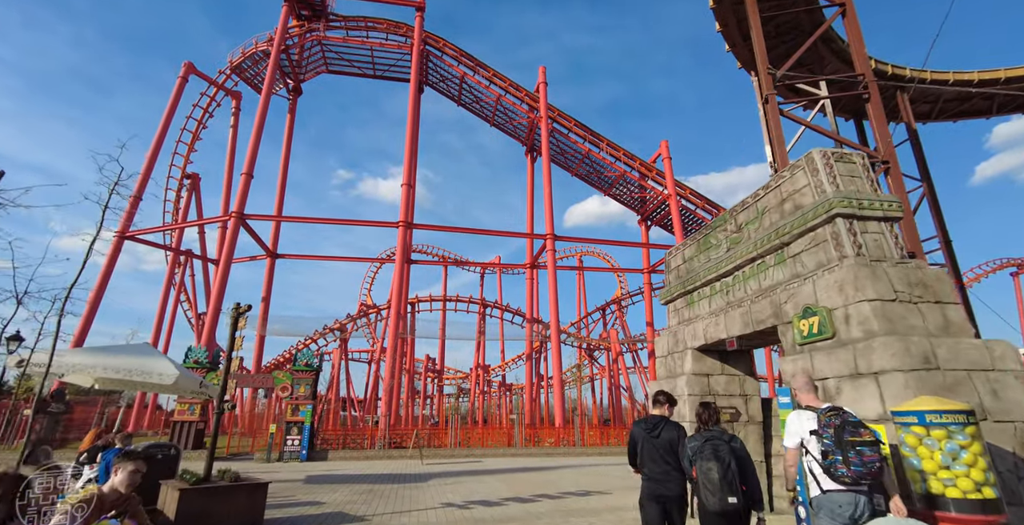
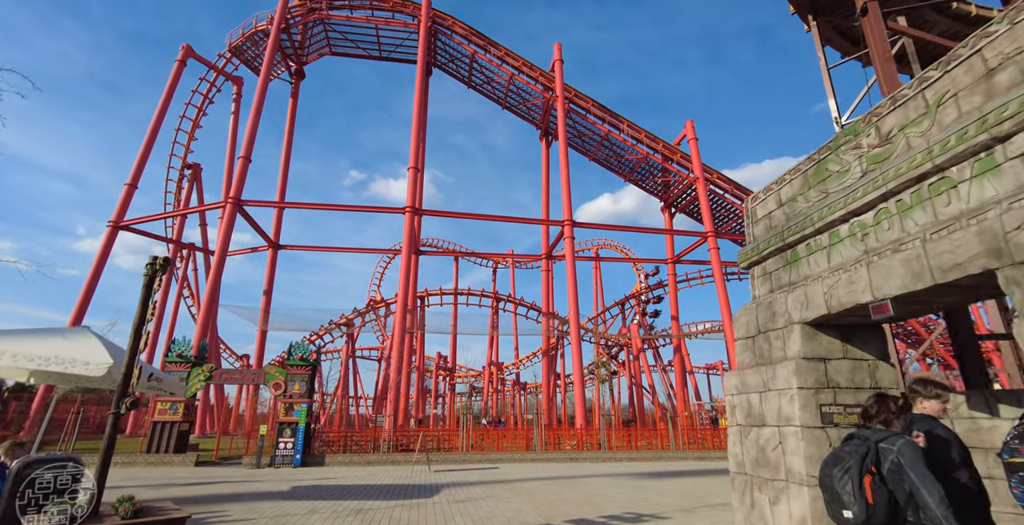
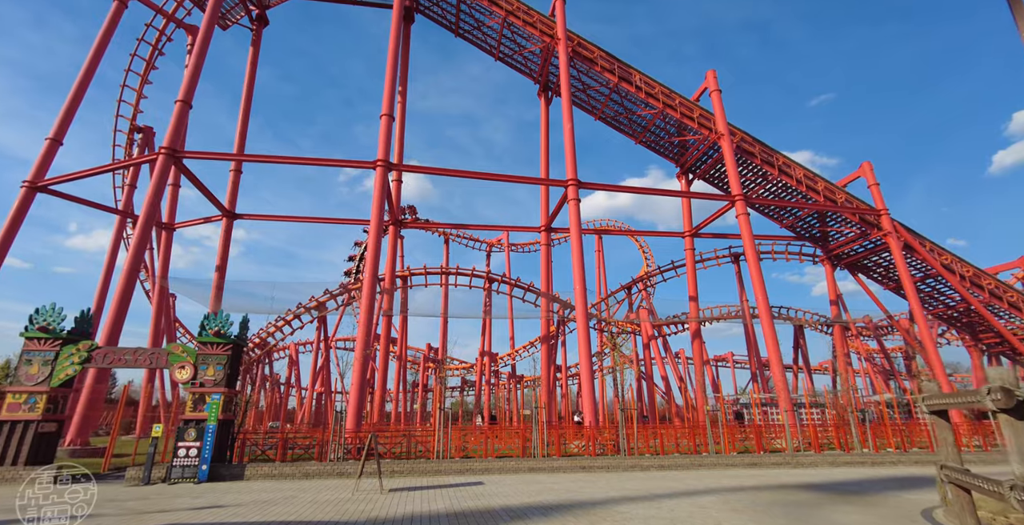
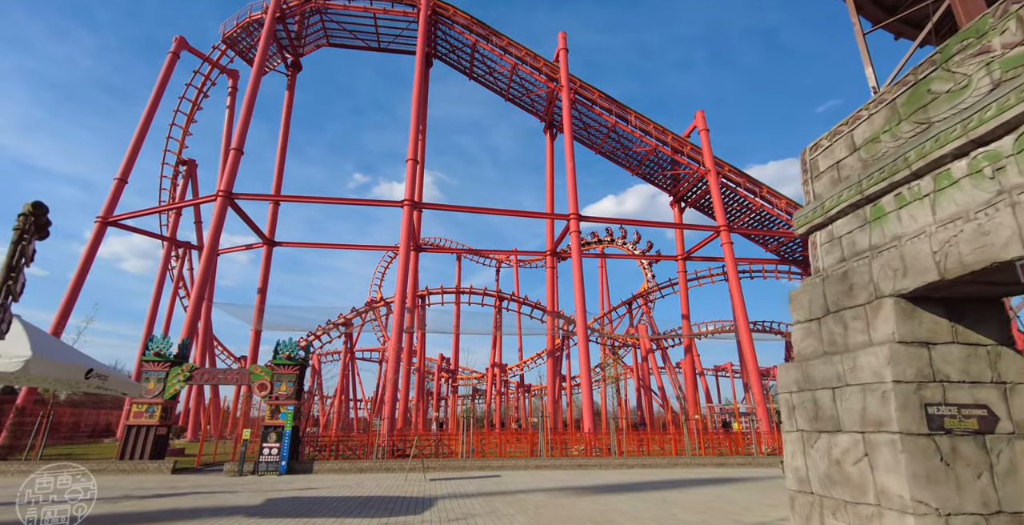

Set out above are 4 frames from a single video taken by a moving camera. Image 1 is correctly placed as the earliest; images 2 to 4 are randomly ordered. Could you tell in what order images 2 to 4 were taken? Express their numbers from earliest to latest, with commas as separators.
2, 4, 3
